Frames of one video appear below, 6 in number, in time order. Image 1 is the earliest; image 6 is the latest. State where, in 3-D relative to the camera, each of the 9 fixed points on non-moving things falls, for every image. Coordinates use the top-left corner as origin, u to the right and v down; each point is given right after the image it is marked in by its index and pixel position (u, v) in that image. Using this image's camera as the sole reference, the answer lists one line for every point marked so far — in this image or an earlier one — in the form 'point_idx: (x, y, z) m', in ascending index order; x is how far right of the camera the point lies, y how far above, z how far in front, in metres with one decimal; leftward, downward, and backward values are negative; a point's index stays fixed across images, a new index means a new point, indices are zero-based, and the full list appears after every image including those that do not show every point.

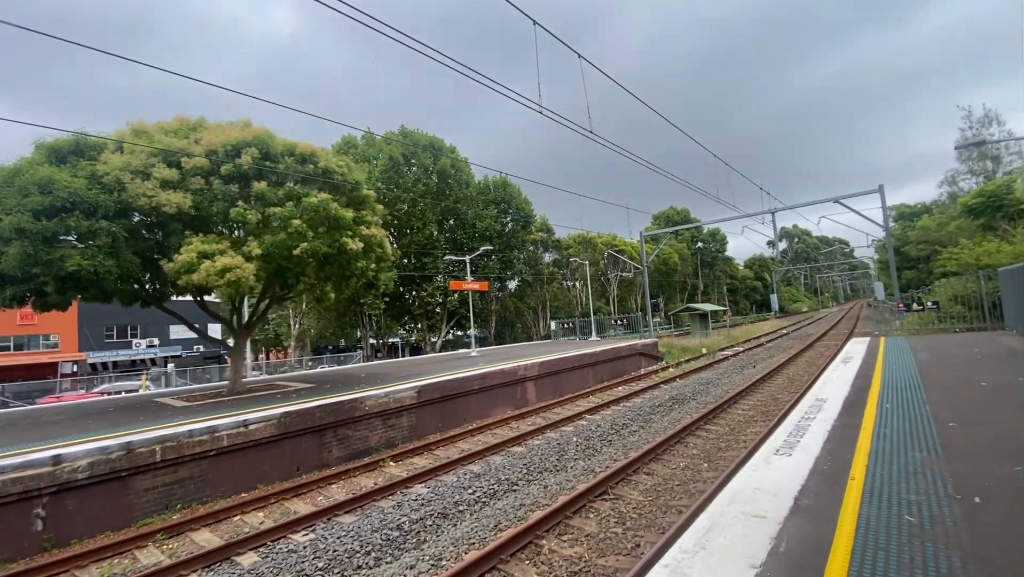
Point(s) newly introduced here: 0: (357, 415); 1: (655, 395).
0: (-3.7, -3.0, +12.9) m
1: (+4.6, -3.4, +17.1) m
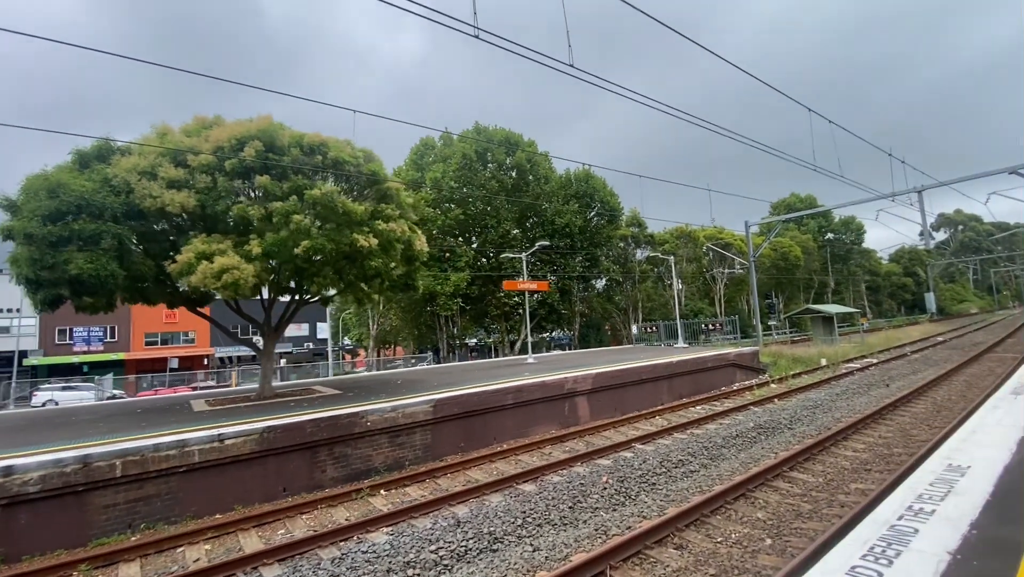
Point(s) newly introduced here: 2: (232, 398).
0: (-3.3, -3.0, +11.3) m
1: (+5.7, -3.3, +13.6) m
2: (-7.7, -3.1, +14.7) m
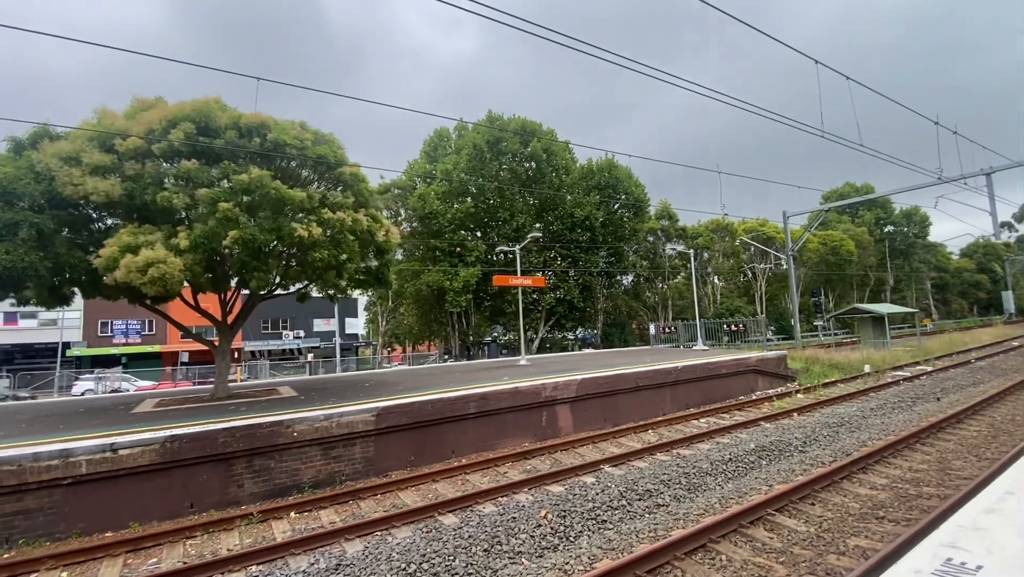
0: (-4.3, -2.8, +10.0) m
1: (+4.9, -3.2, +11.5) m
2: (-8.4, -2.9, +13.8) m
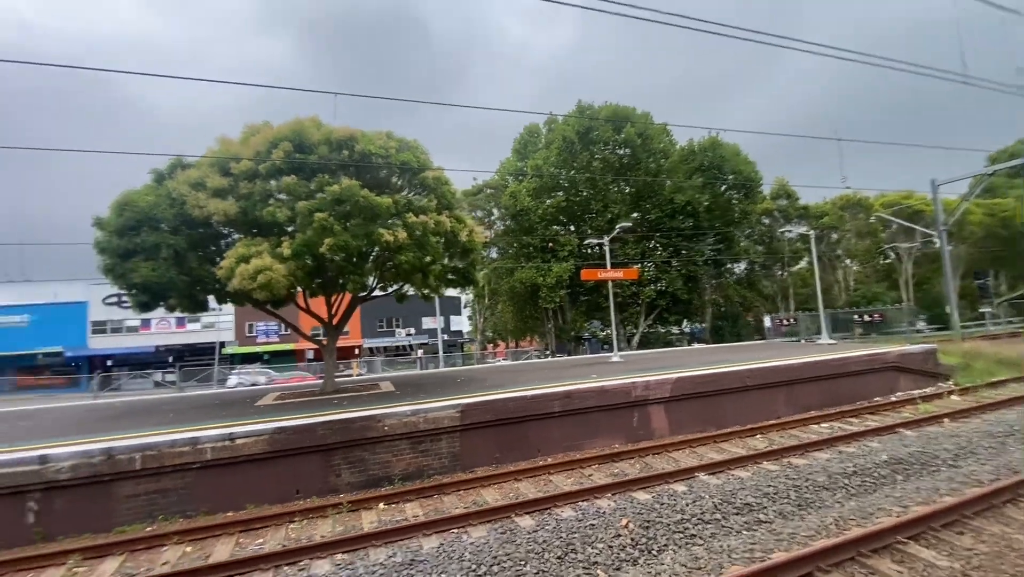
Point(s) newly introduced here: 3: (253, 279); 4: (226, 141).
0: (-2.7, -2.8, +10.3) m
1: (+6.6, -2.9, +9.9) m
2: (-5.9, -2.9, +14.9) m
3: (-5.6, +0.2, +11.6) m
4: (-6.9, +3.5, +12.8) m
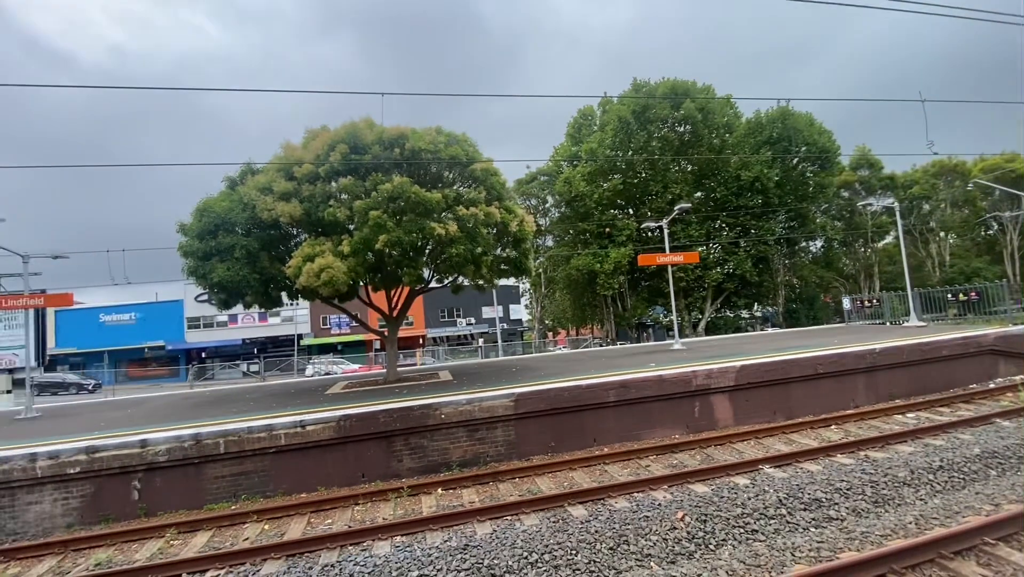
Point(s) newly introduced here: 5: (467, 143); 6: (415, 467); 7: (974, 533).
0: (-1.6, -2.7, +10.6) m
1: (+7.6, -2.5, +9.0) m
2: (-4.3, -2.7, +15.5) m
3: (-4.4, +0.4, +12.1) m
4: (-5.6, +3.6, +13.5) m
5: (-1.0, +3.8, +13.4) m
6: (-1.9, -3.5, +10.5) m
7: (+4.9, -2.6, +5.7) m
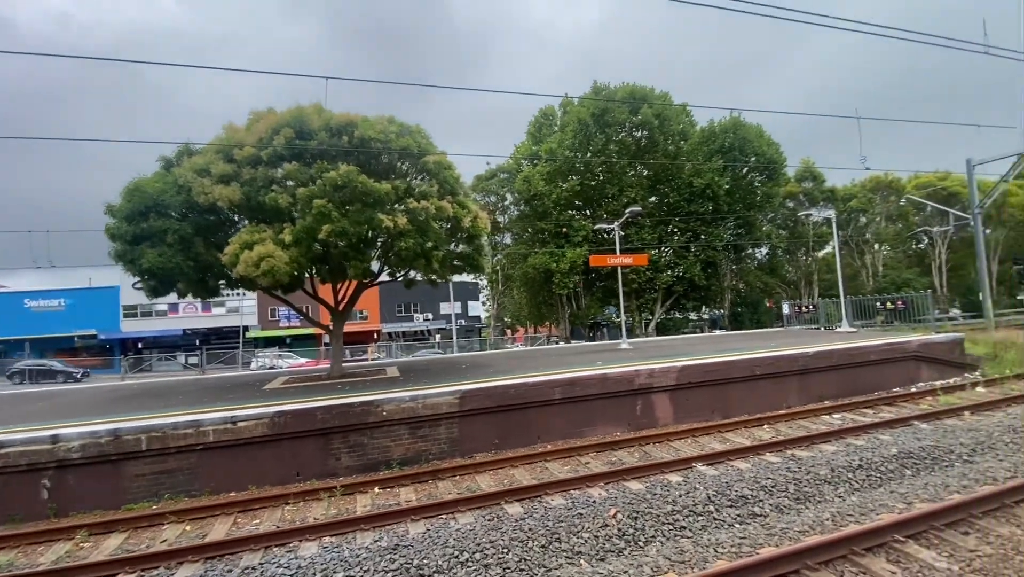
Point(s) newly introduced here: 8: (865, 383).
0: (-2.7, -2.5, +10.3) m
1: (+6.5, -2.7, +9.5) m
2: (-5.7, -2.5, +15.1) m
3: (-5.6, +0.6, +11.7) m
4: (-6.8, +3.9, +12.9) m
5: (-2.2, +3.9, +13.2) m
6: (-3.1, -3.4, +10.3) m
7: (+4.2, -2.7, +6.0) m
8: (+9.2, -2.5, +14.0) m
